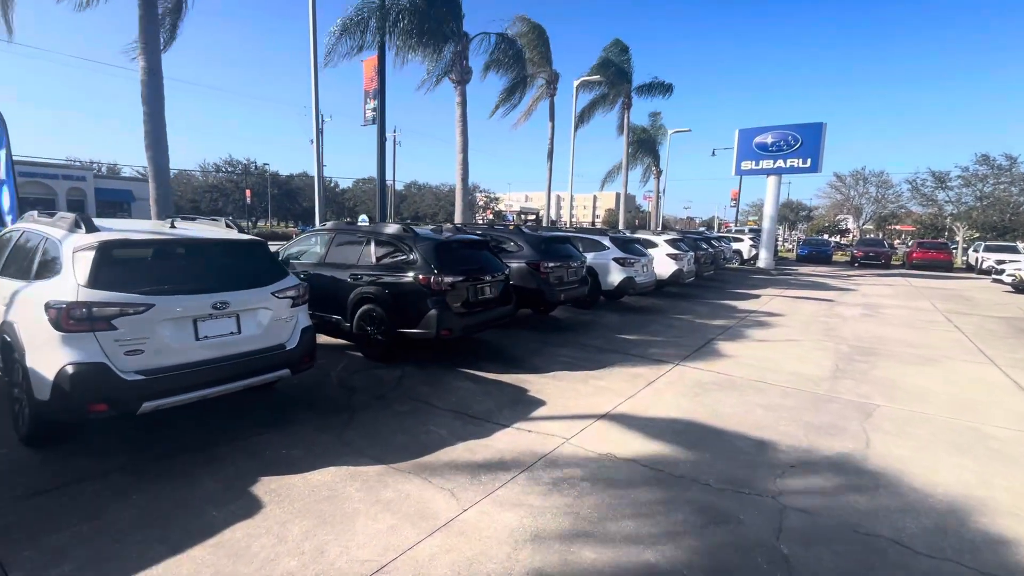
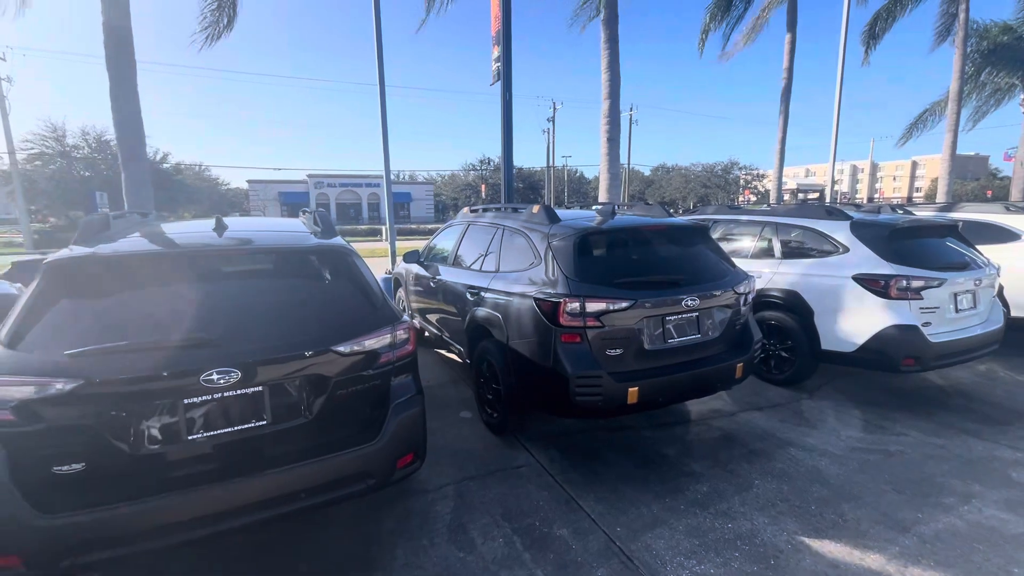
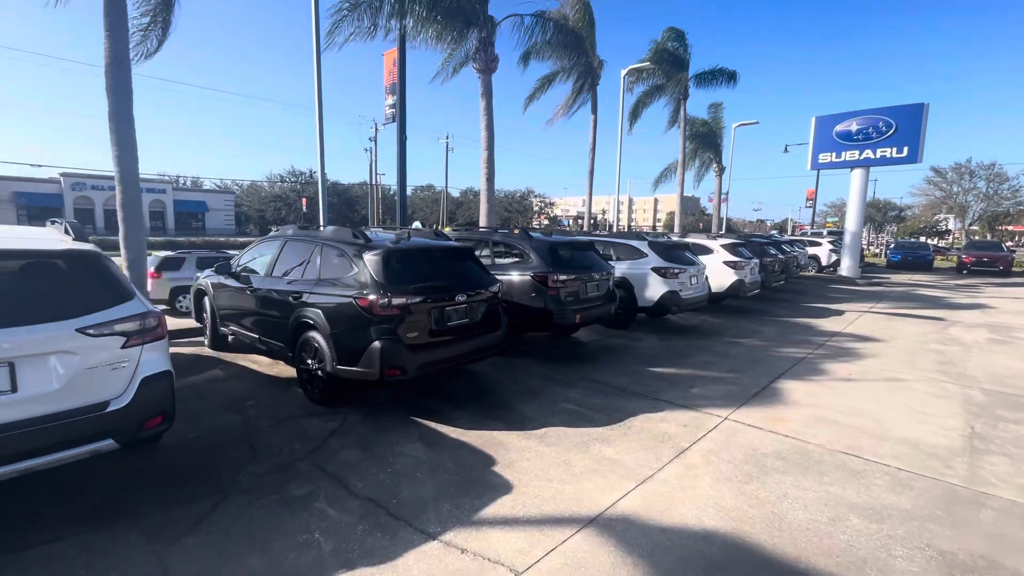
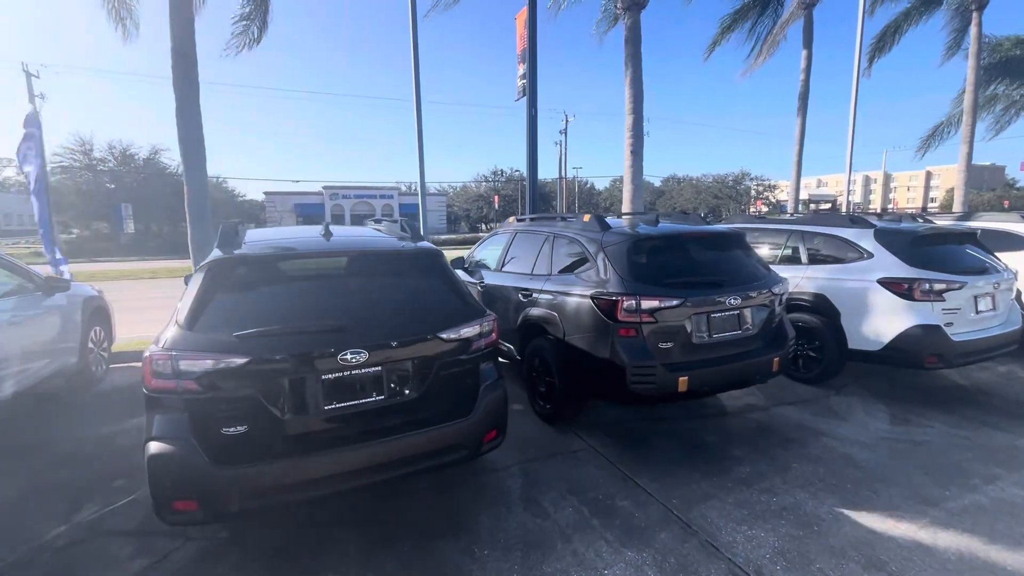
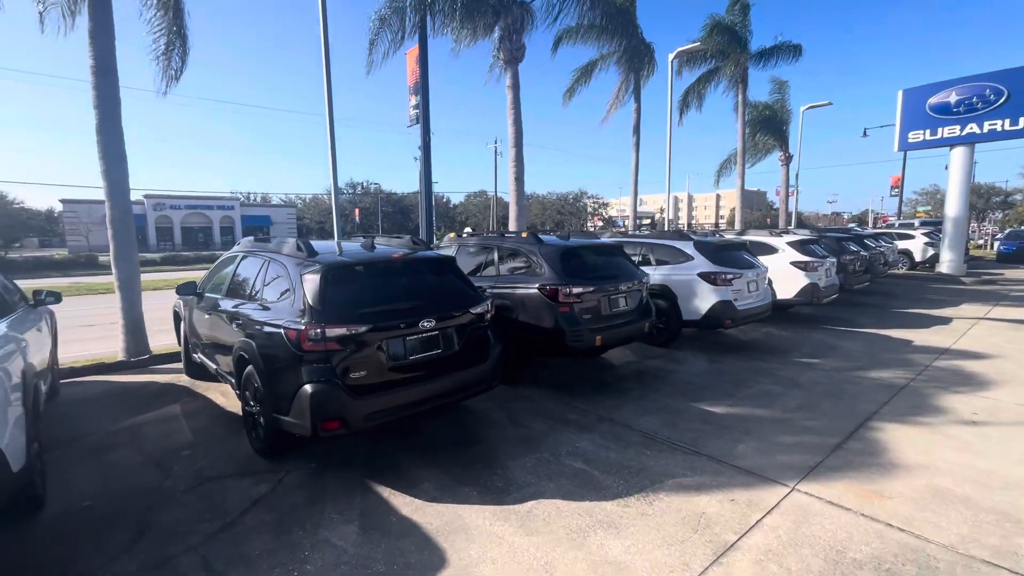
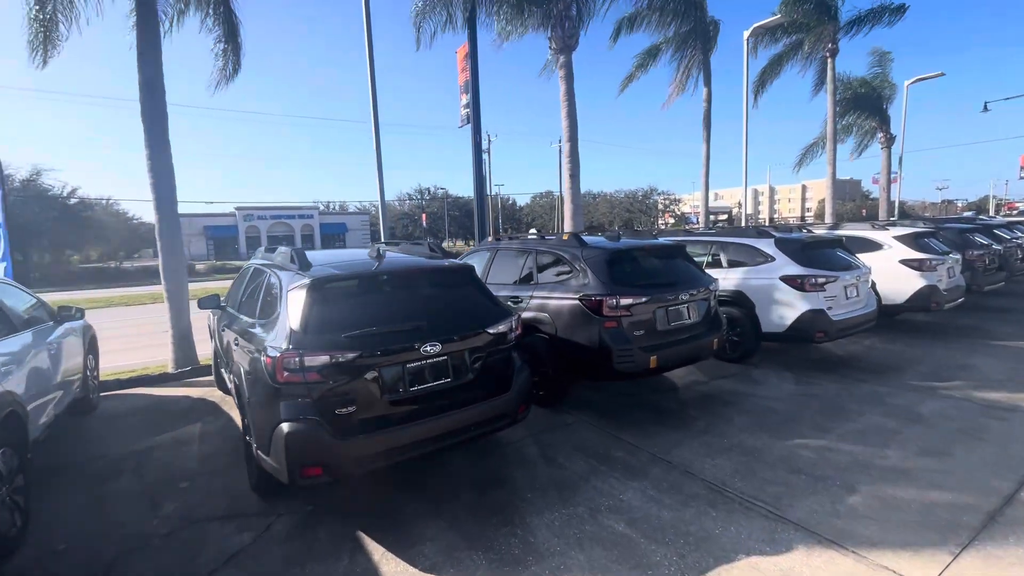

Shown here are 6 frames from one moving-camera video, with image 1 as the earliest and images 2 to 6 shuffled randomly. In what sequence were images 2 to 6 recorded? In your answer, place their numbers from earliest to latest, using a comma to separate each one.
3, 5, 6, 4, 2
